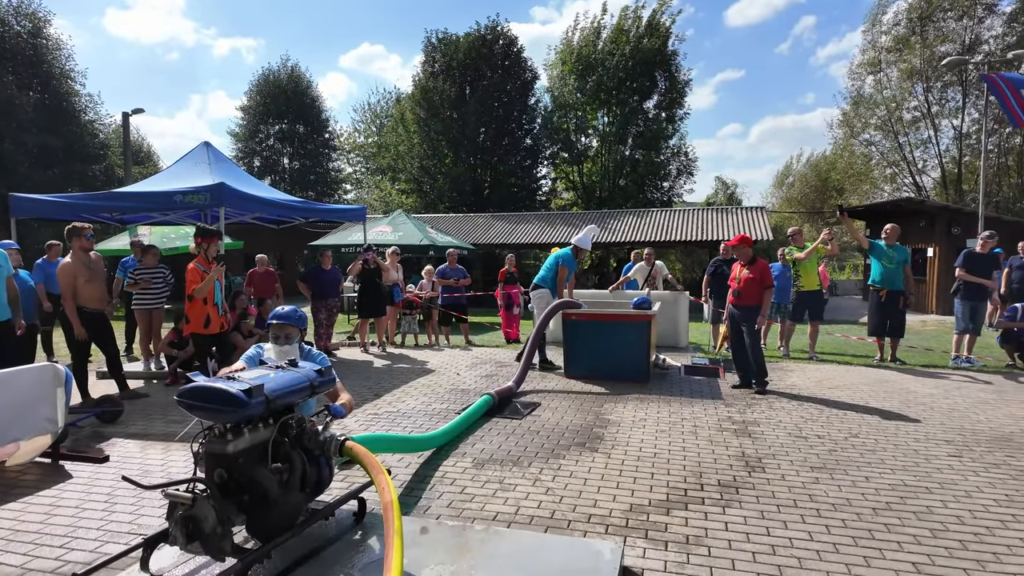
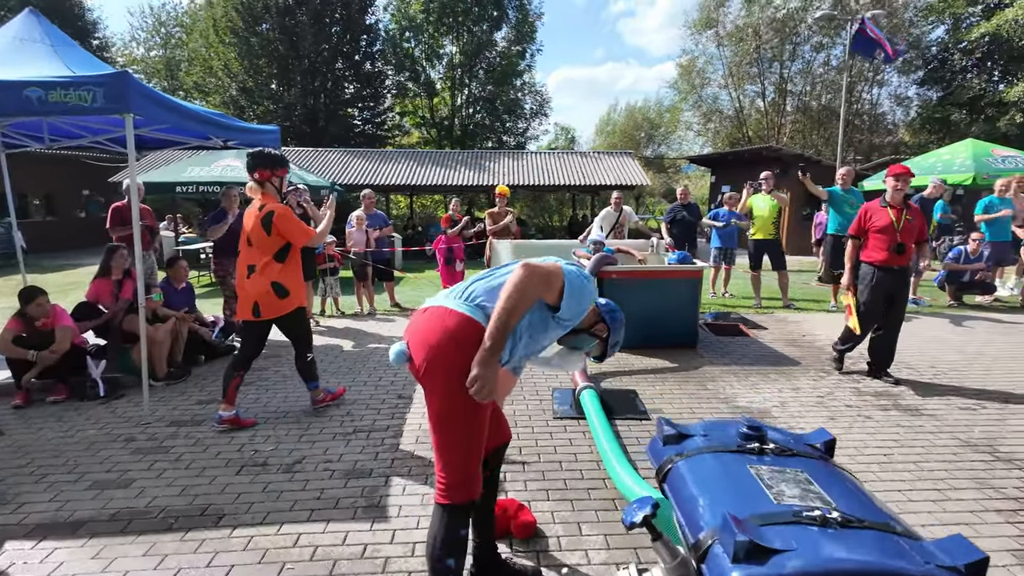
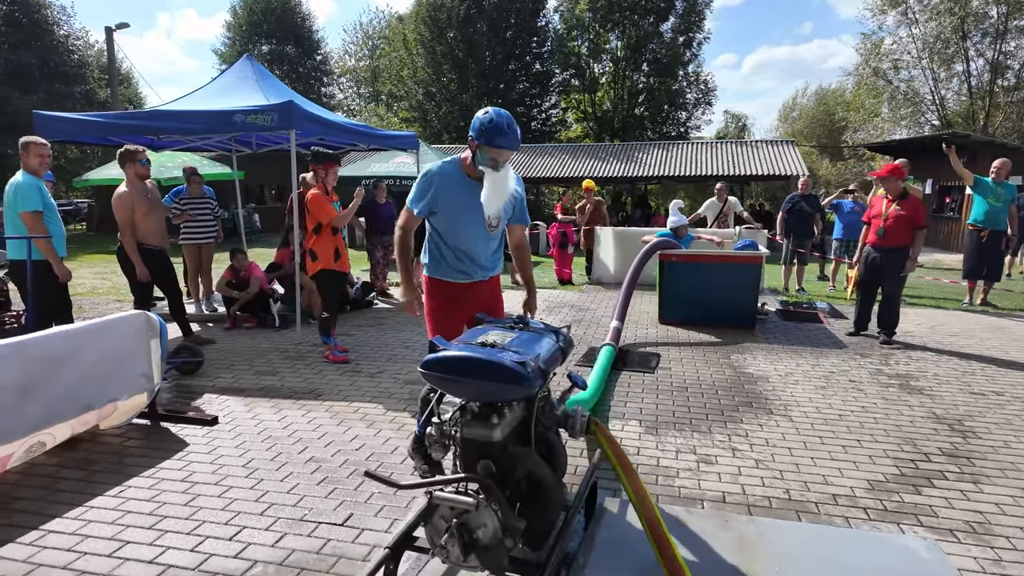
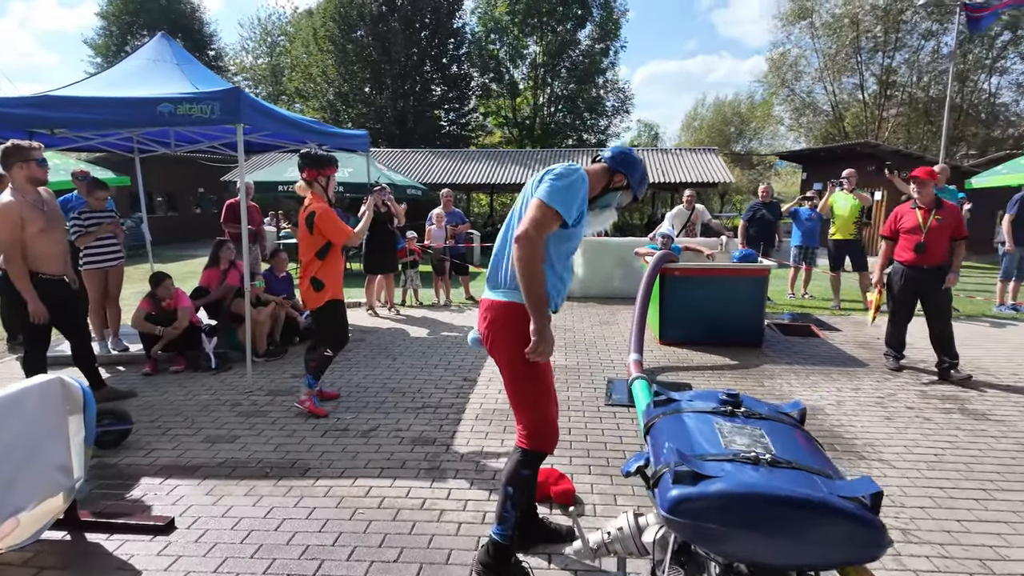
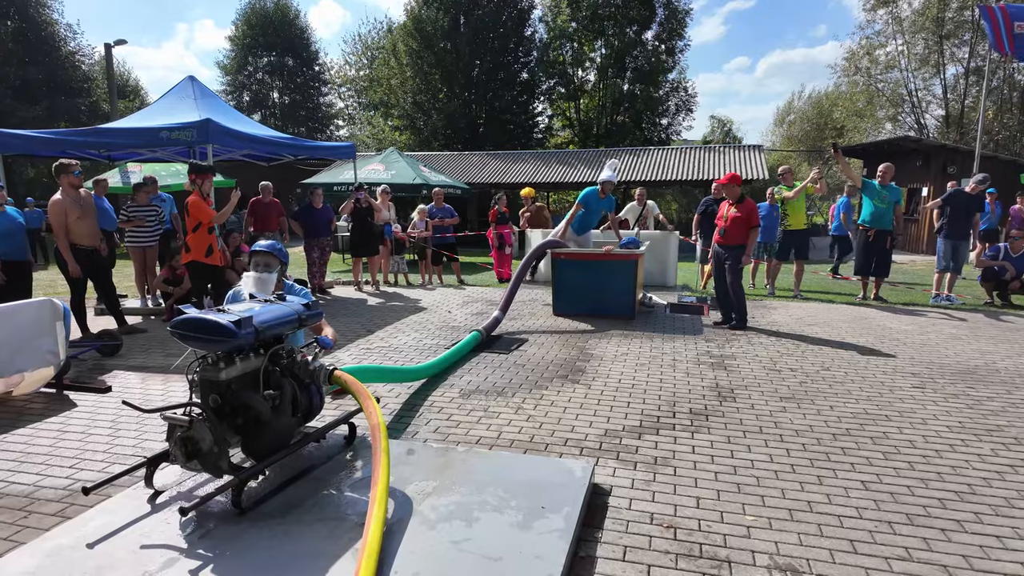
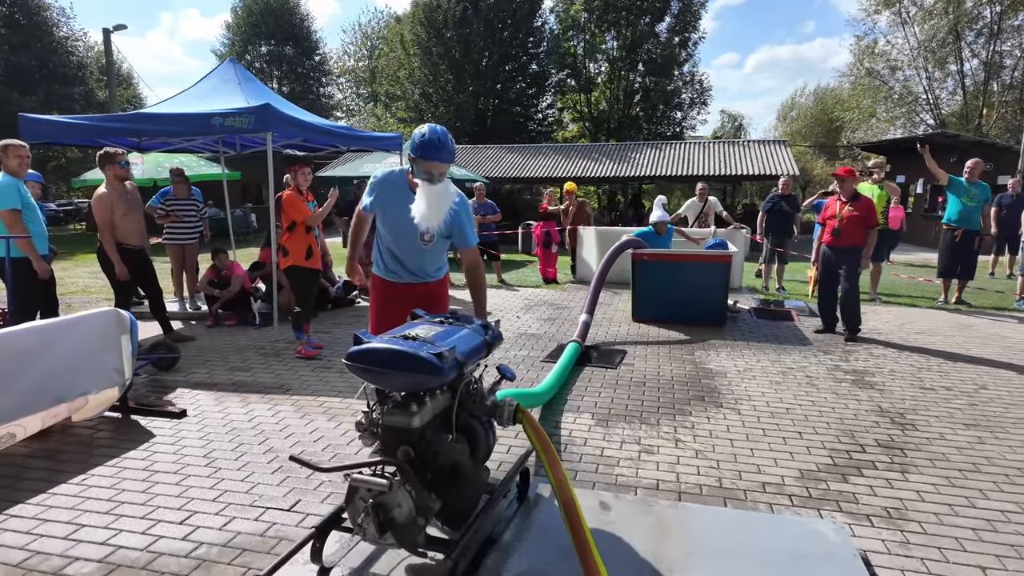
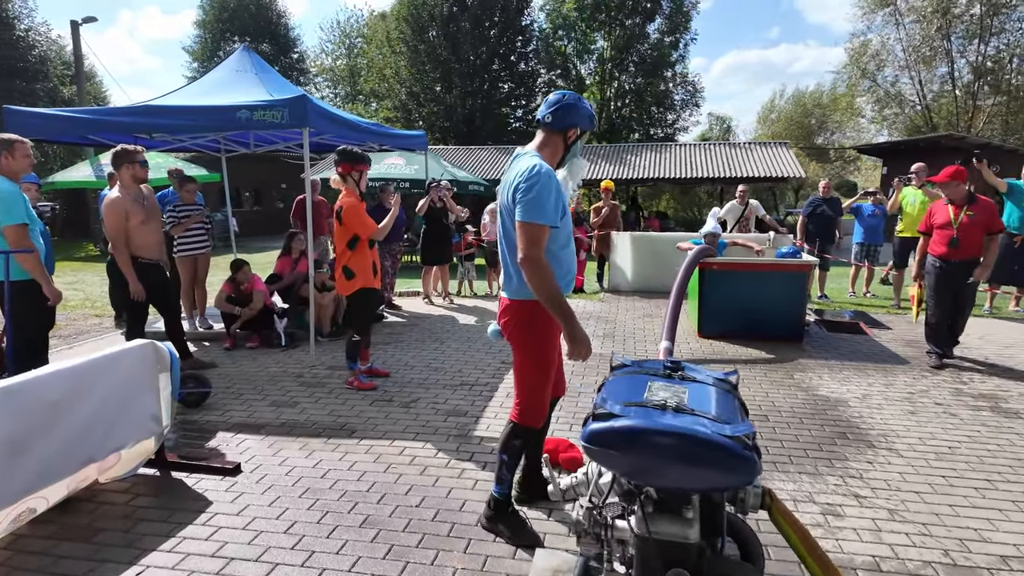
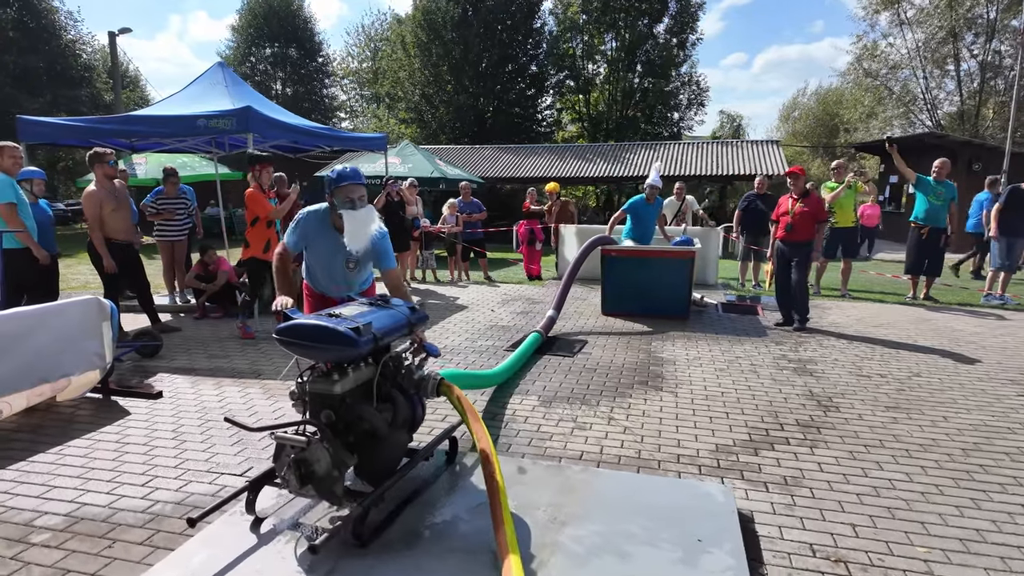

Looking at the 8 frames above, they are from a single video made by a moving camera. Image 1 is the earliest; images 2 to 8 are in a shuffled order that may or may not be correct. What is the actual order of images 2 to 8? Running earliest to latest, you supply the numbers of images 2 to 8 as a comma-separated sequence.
5, 8, 6, 3, 7, 4, 2
